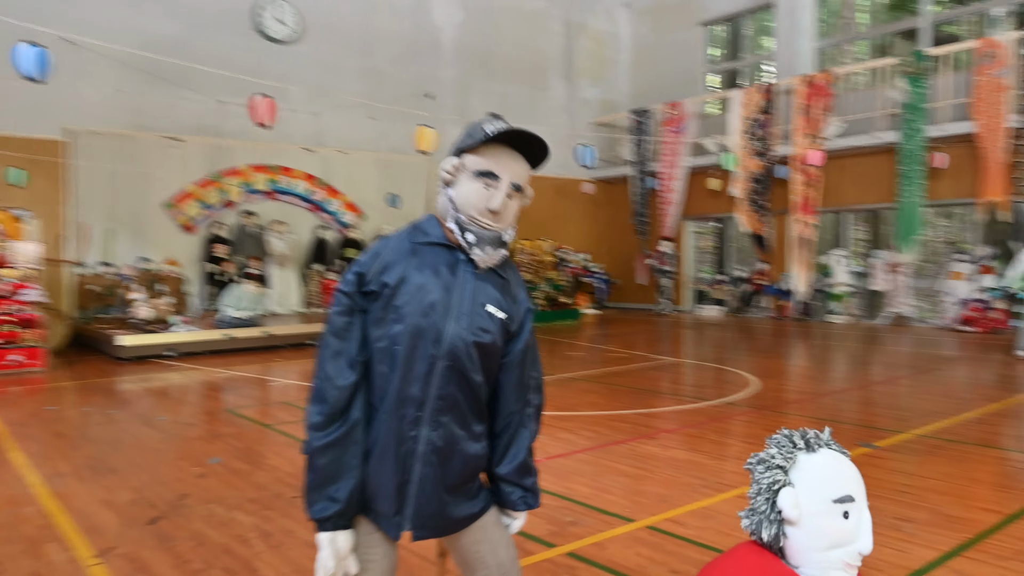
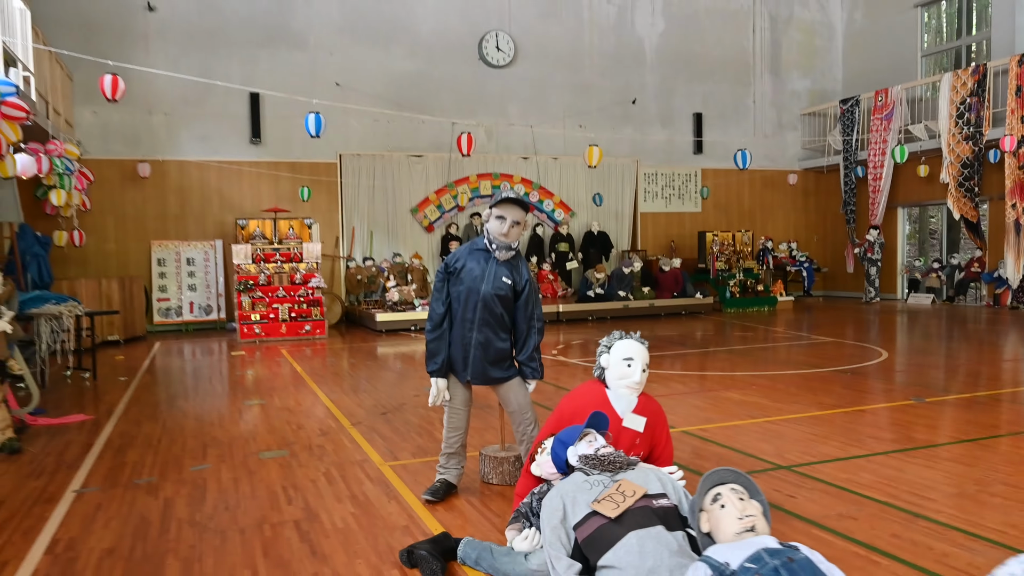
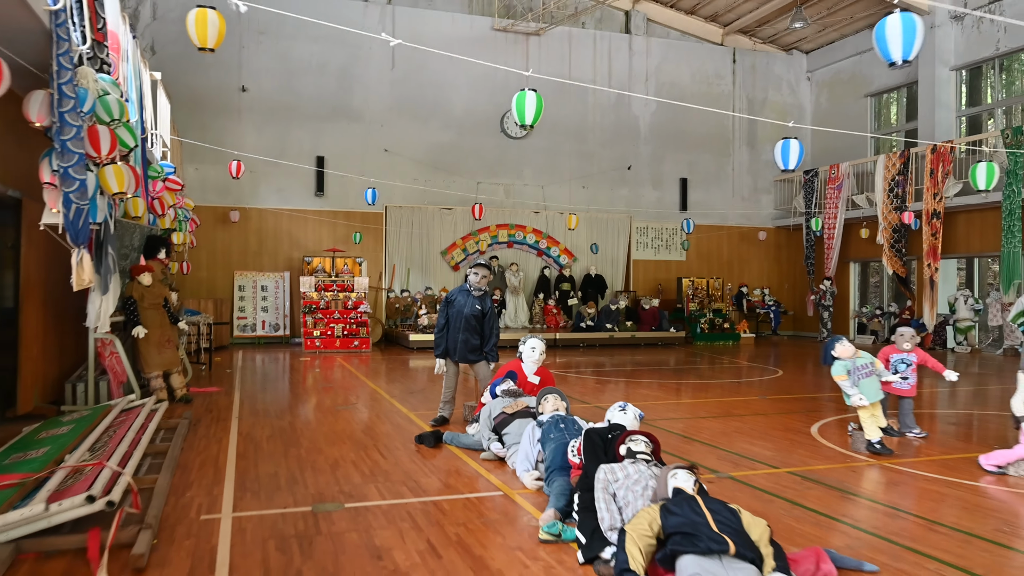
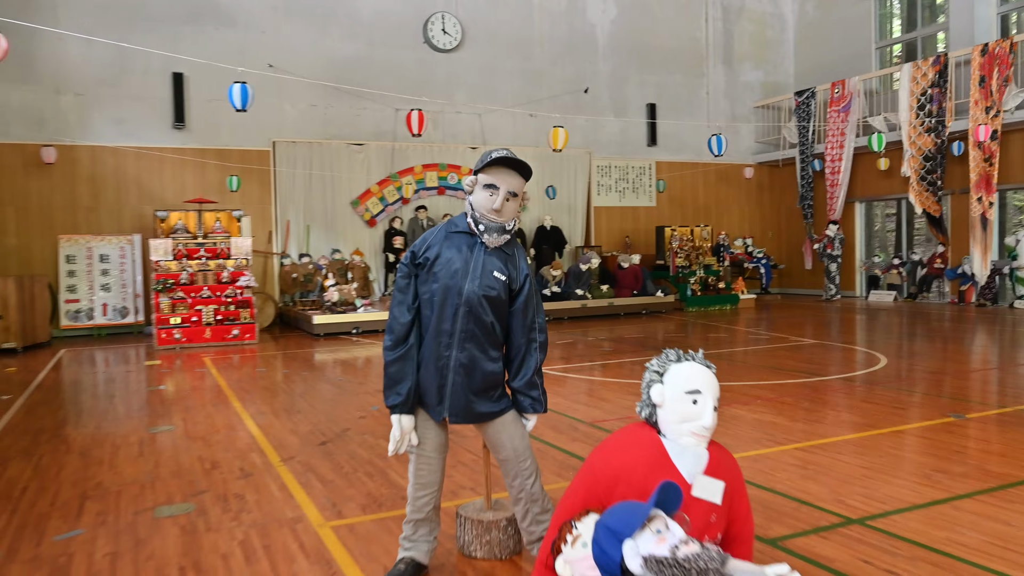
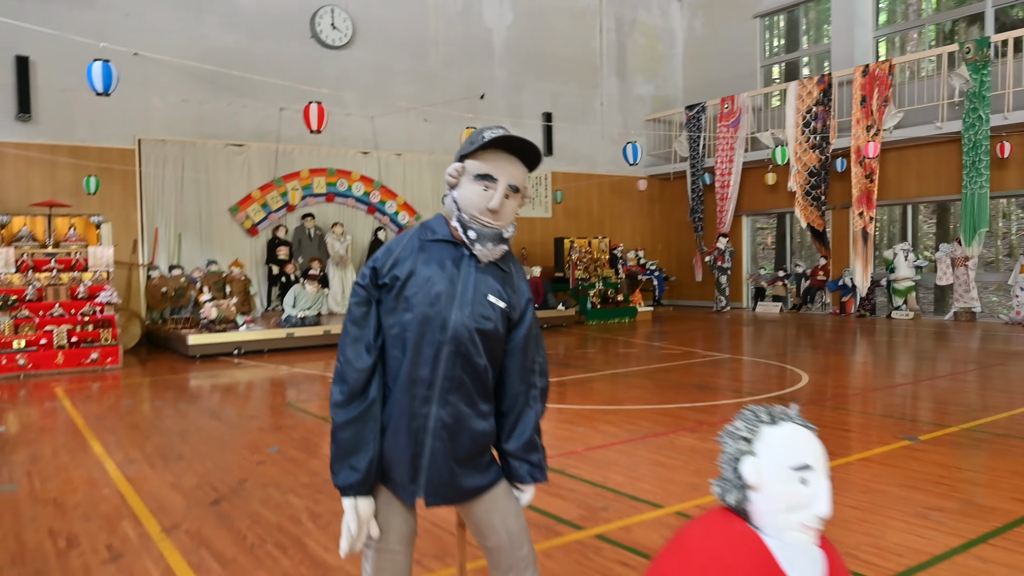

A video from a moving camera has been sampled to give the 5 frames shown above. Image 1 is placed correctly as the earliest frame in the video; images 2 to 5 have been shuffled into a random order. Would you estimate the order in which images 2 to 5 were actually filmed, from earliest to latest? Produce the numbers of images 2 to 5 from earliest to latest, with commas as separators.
5, 4, 2, 3
